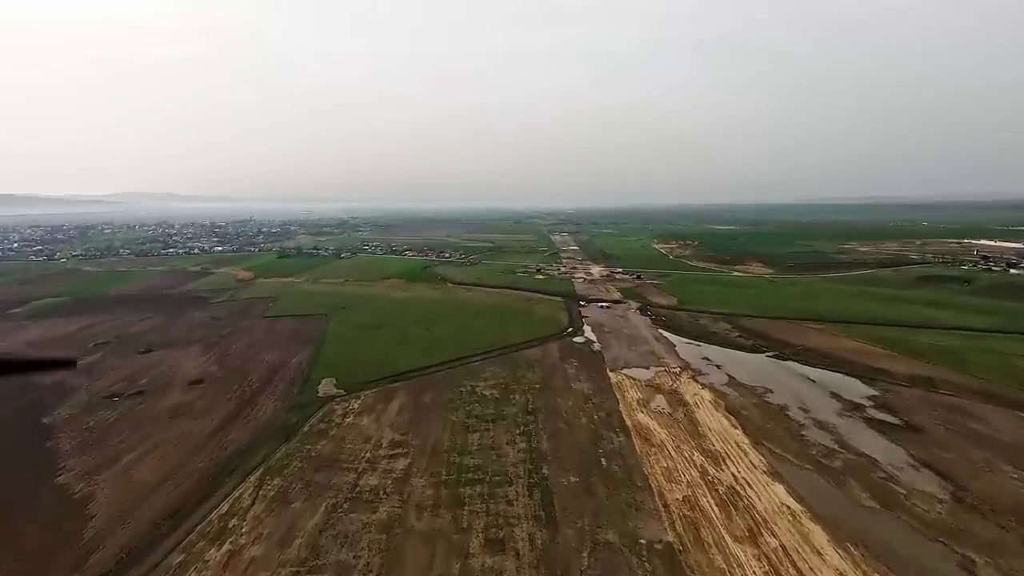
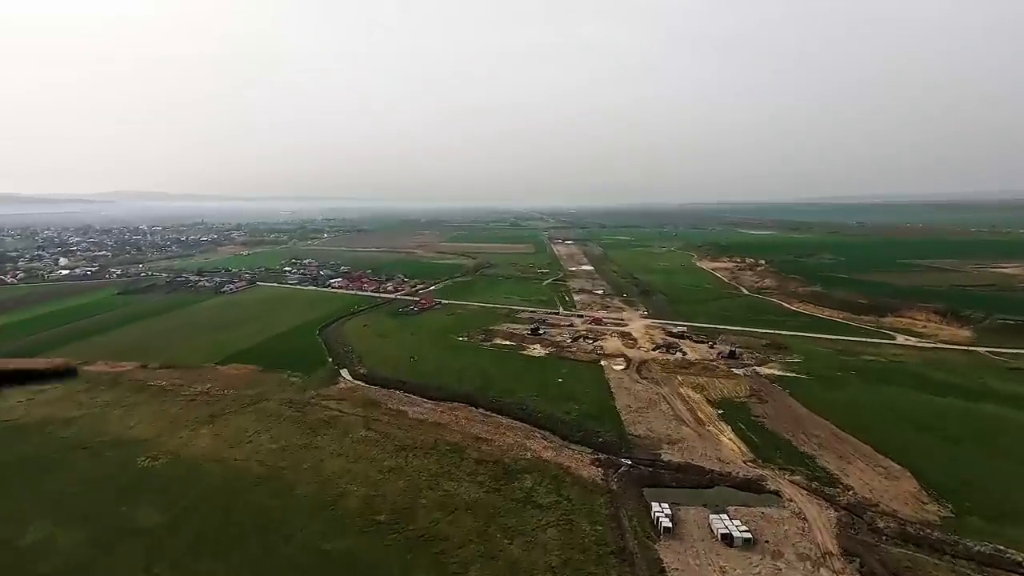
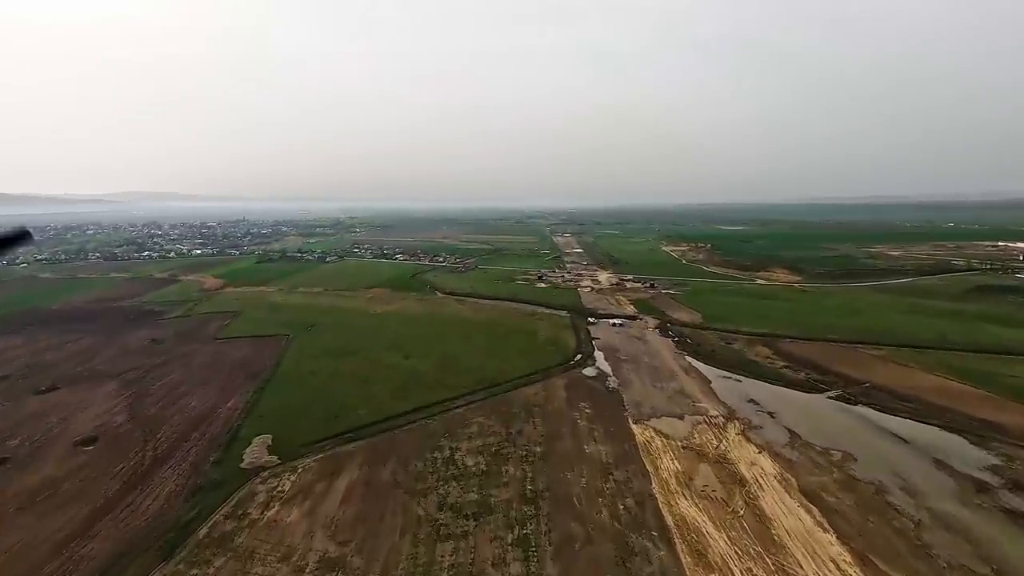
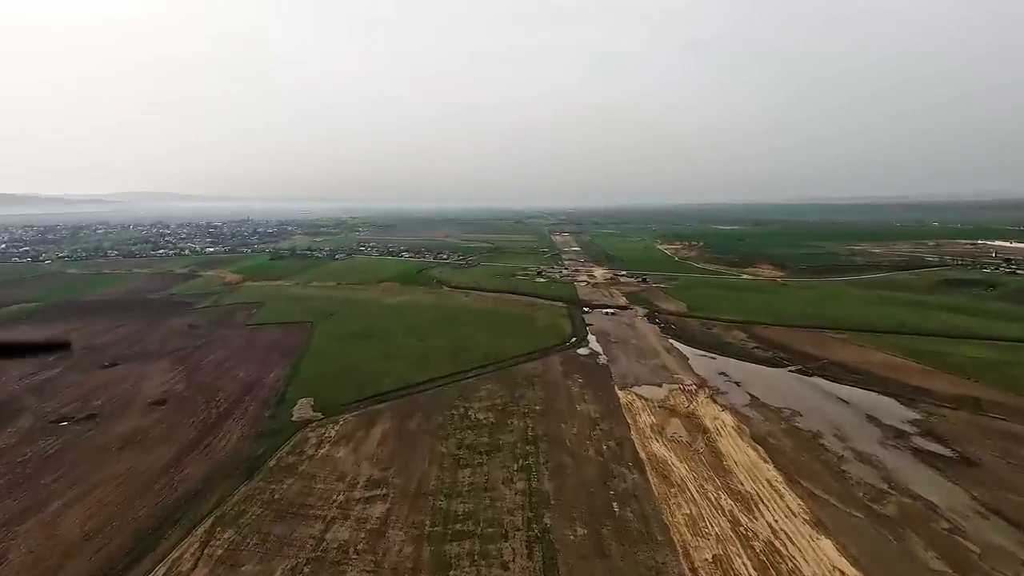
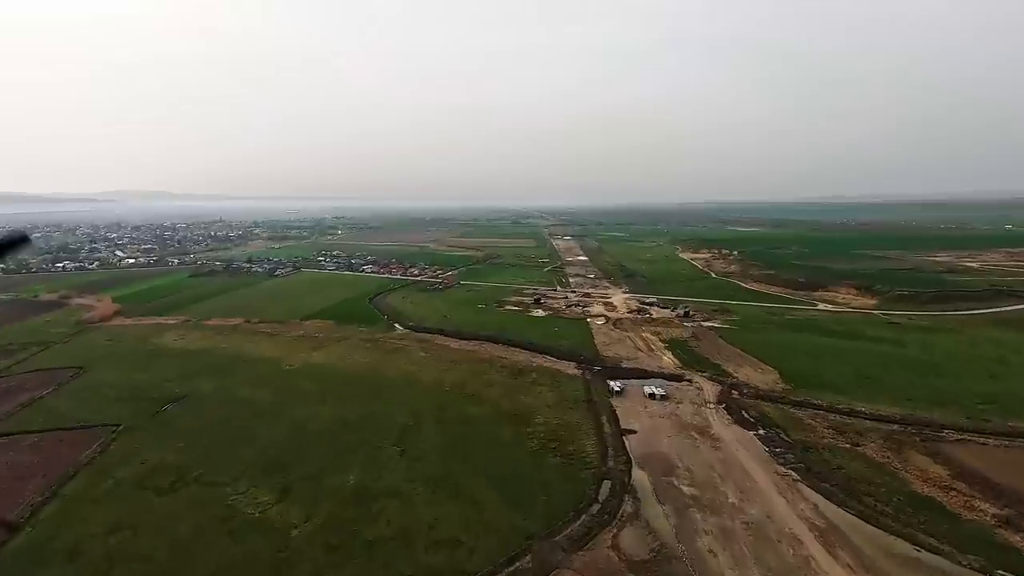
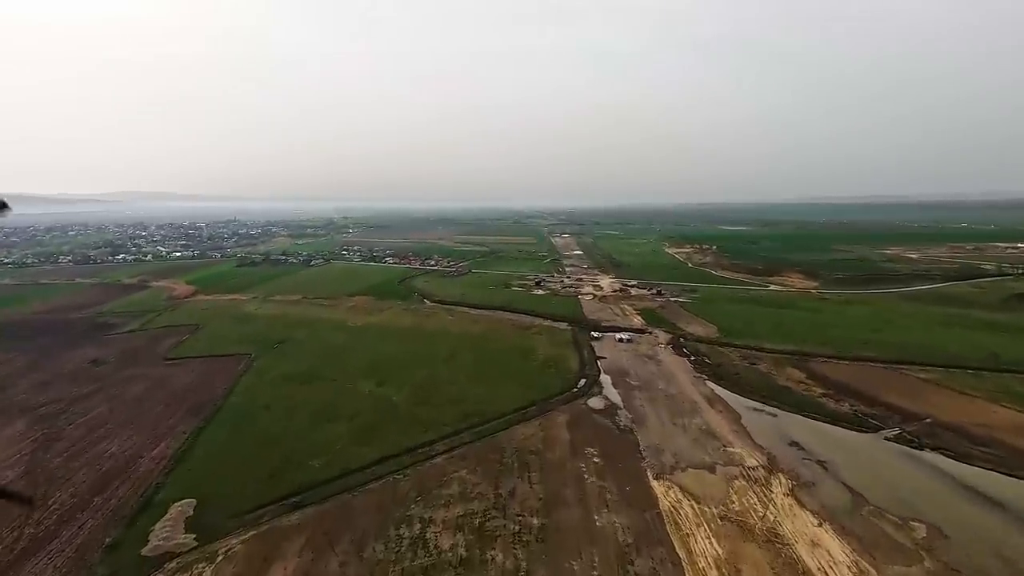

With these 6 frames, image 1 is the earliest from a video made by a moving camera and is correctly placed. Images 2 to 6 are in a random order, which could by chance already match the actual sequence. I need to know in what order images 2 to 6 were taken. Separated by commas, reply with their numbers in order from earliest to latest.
4, 3, 6, 5, 2
